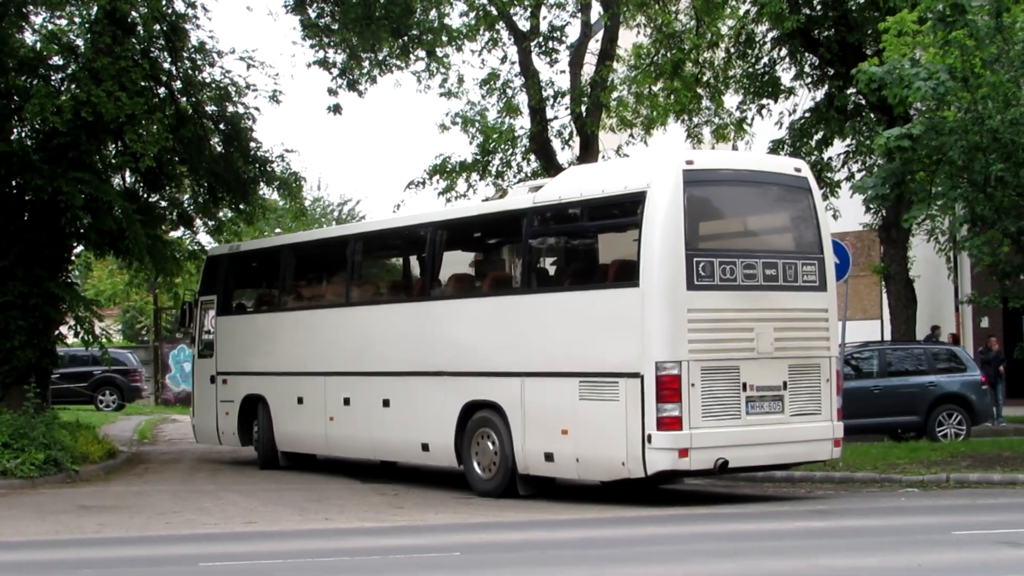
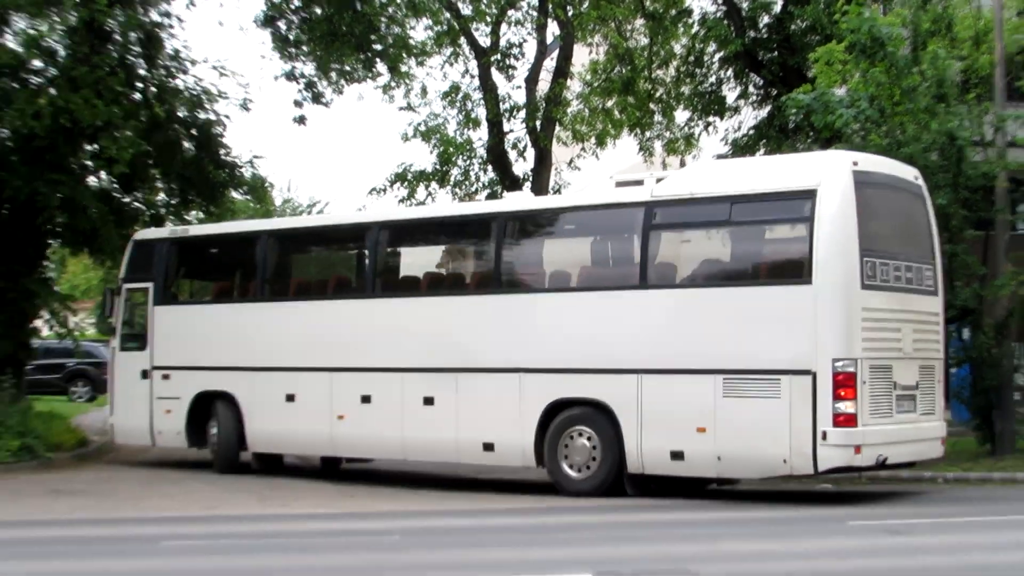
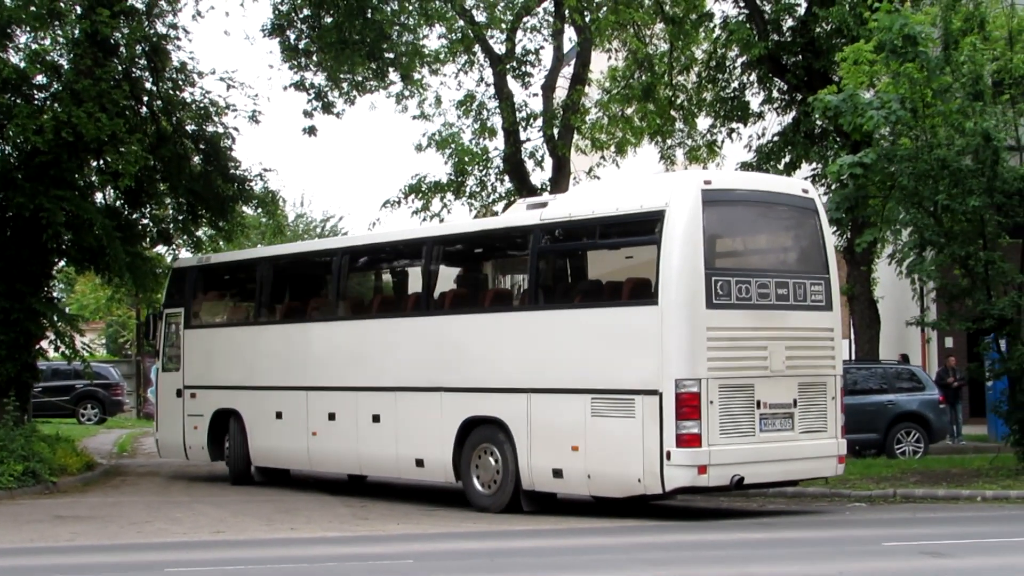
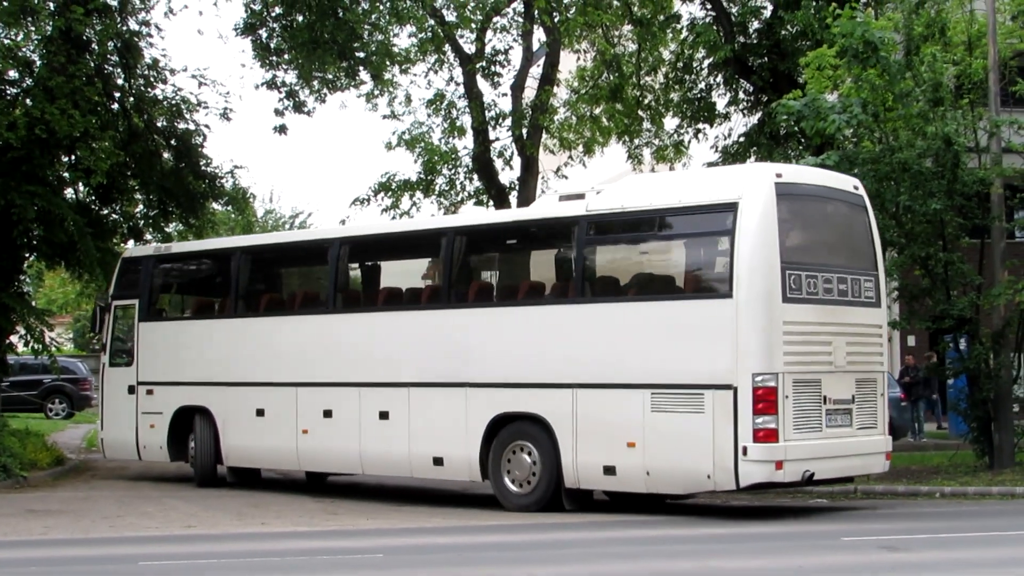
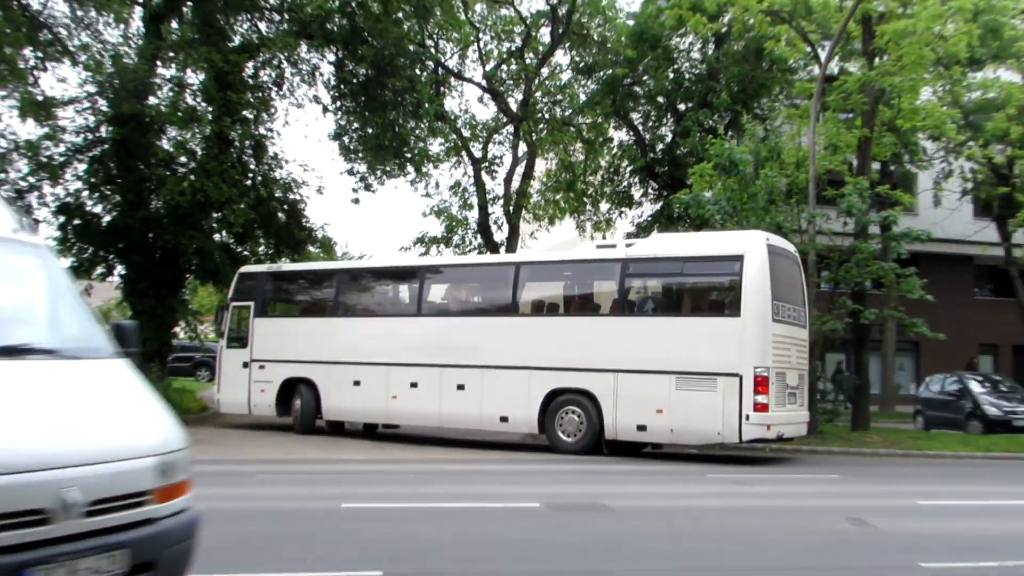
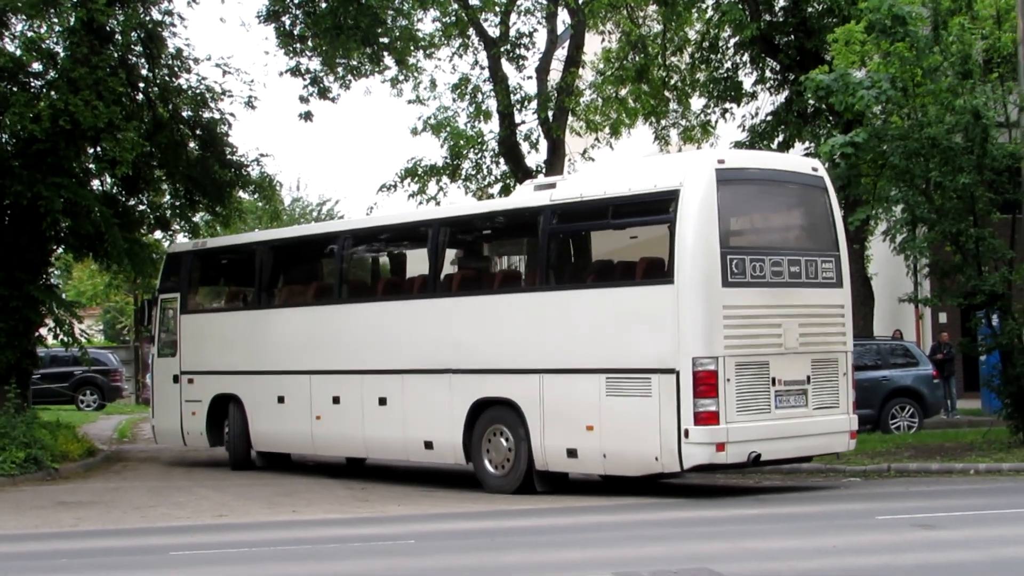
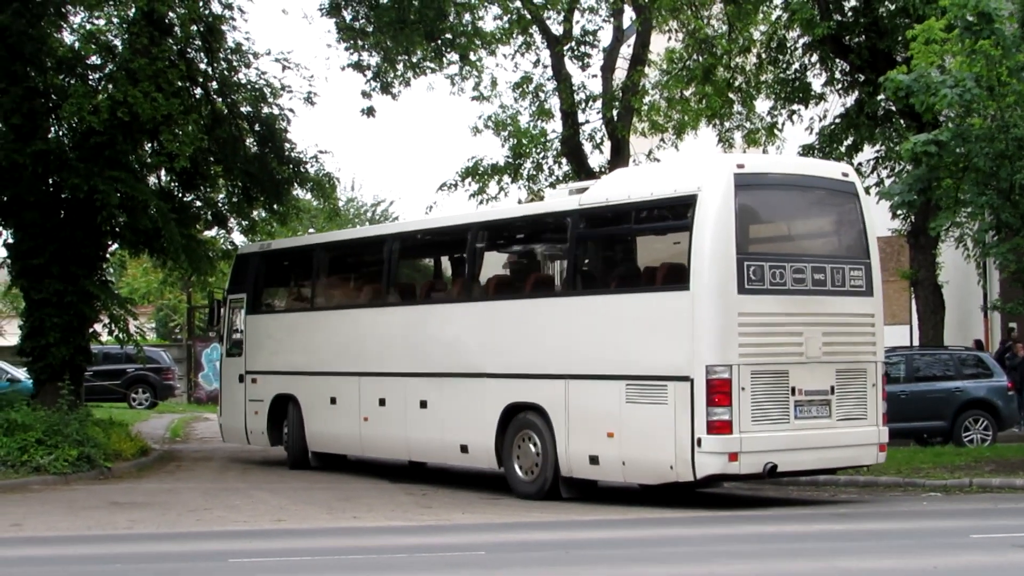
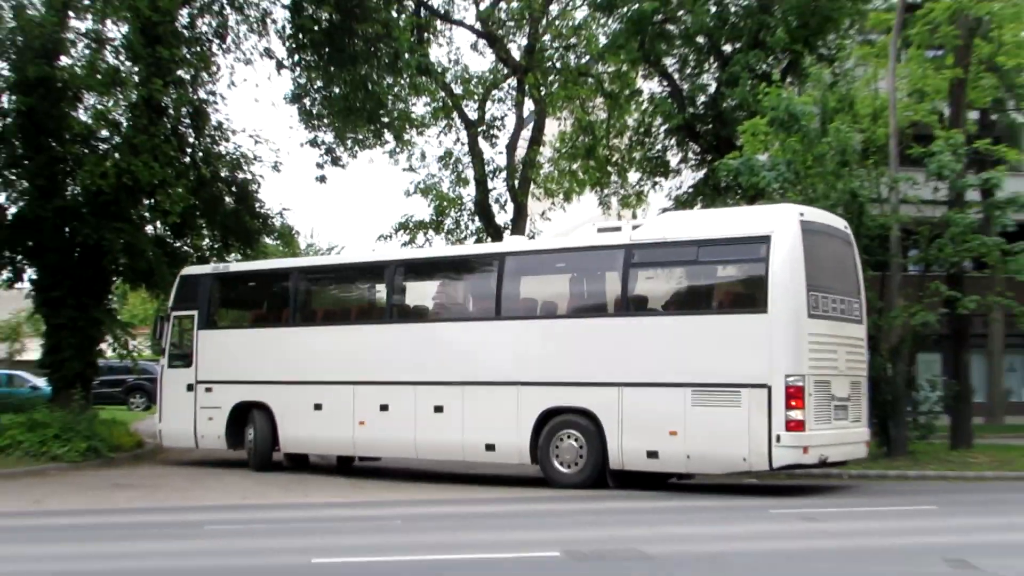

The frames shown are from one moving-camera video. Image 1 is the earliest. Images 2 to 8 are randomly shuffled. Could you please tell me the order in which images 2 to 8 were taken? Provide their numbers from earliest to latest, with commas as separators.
7, 3, 6, 4, 2, 8, 5
